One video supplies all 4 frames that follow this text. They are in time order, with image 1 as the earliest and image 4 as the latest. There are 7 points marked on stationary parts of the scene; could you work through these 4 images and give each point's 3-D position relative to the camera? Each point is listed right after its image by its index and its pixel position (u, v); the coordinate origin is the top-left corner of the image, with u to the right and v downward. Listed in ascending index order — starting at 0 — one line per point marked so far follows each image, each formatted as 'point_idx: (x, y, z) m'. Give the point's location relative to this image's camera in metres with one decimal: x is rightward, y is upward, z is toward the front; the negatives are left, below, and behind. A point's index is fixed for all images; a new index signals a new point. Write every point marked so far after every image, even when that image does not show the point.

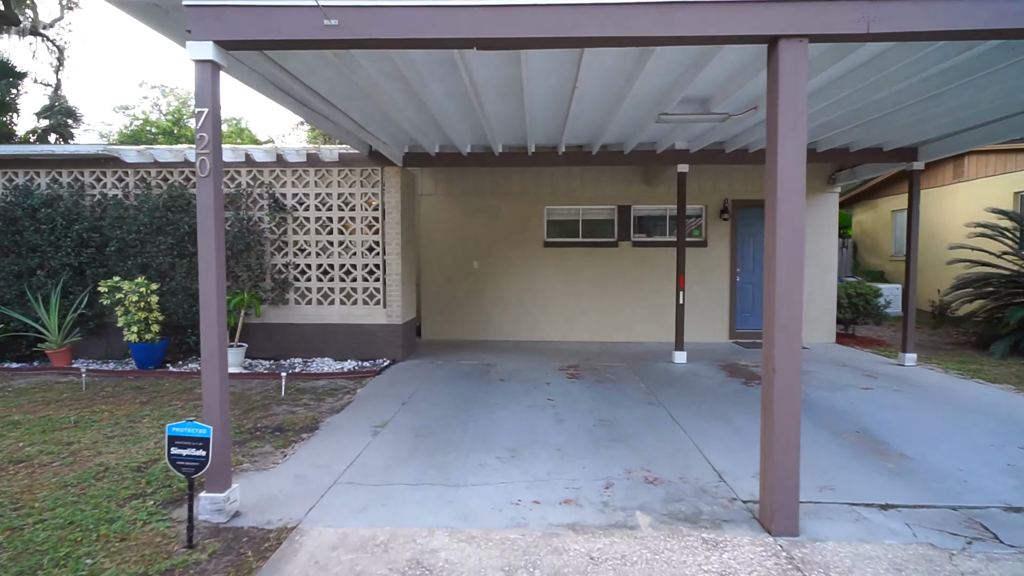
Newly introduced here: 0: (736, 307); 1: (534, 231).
0: (+3.7, -0.3, +8.8) m
1: (+0.4, +0.9, +8.9) m
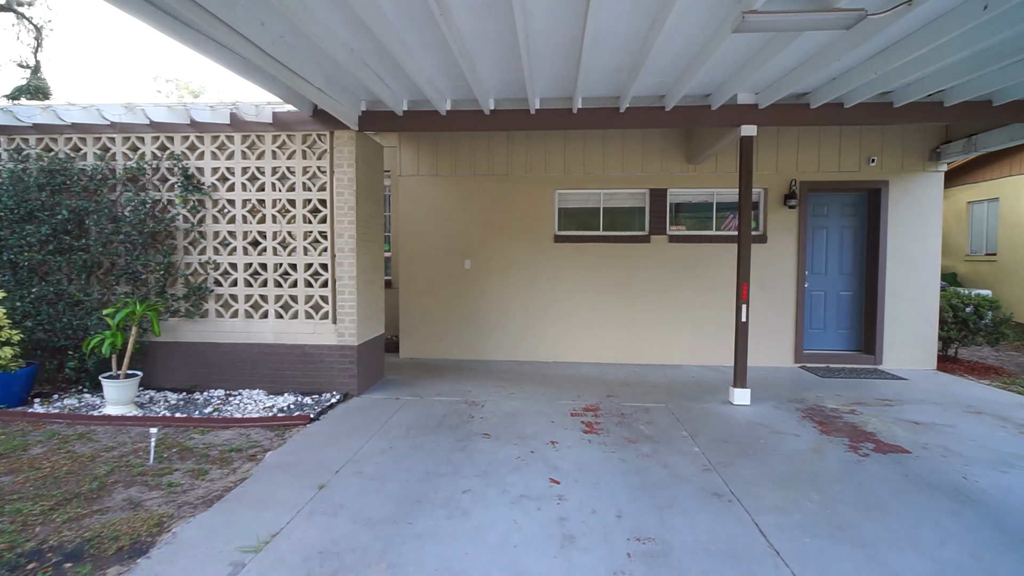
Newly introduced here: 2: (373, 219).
0: (+3.7, -0.4, +6.8) m
1: (+0.4, +0.9, +7.0) m
2: (-1.5, +0.7, +5.7) m
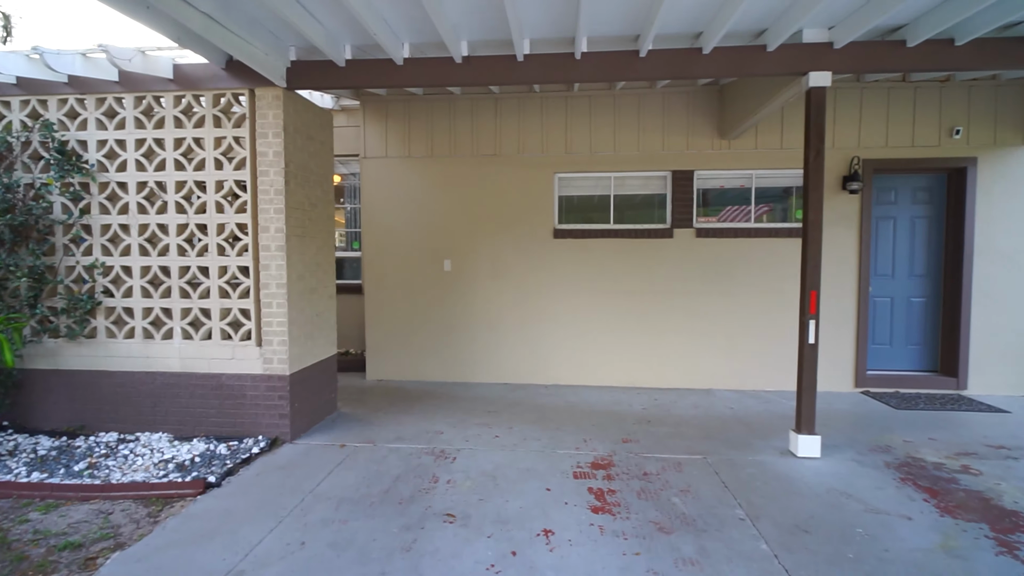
0: (+3.6, -0.5, +5.4) m
1: (+0.3, +0.8, +5.7) m
2: (-1.6, +0.7, +4.4) m
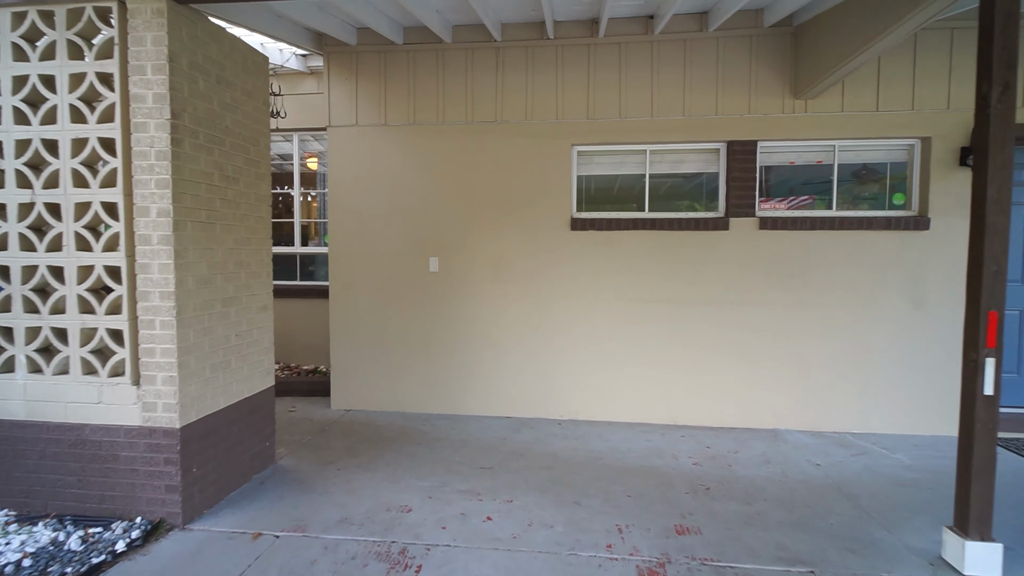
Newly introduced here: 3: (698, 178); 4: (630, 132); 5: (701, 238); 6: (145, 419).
0: (+3.6, -0.6, +4.0) m
1: (+0.3, +0.7, +4.4) m
2: (-1.6, +0.6, +3.1) m
3: (+1.5, +0.9, +4.3) m
4: (+0.9, +1.3, +4.3) m
5: (+1.5, +0.4, +4.2) m
6: (-1.8, -0.6, +2.6) m
